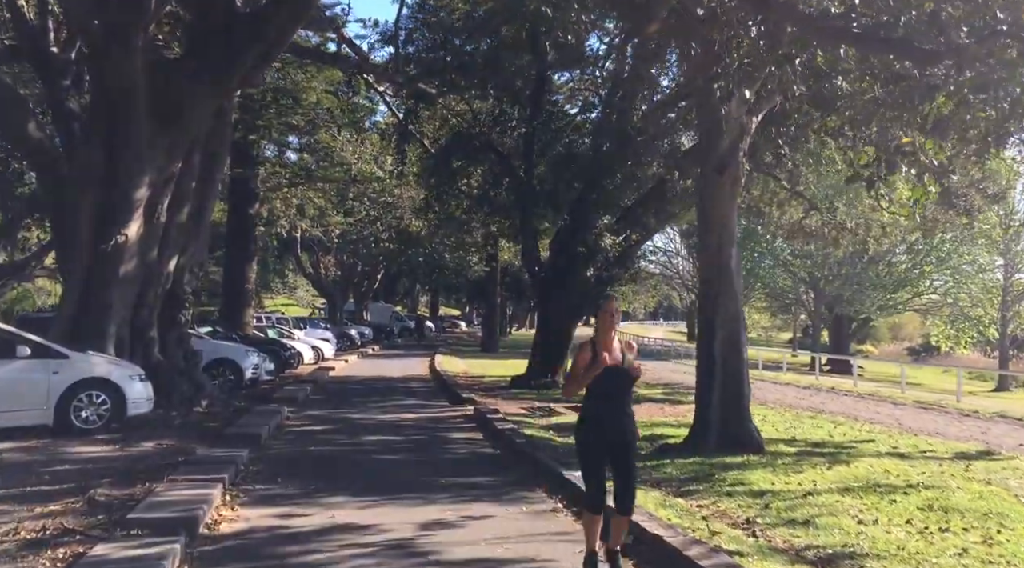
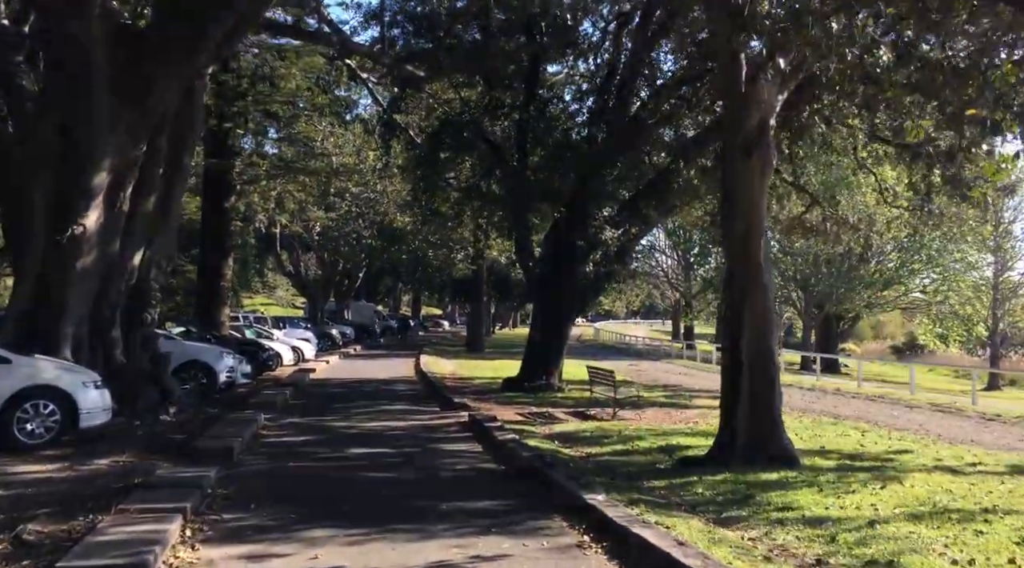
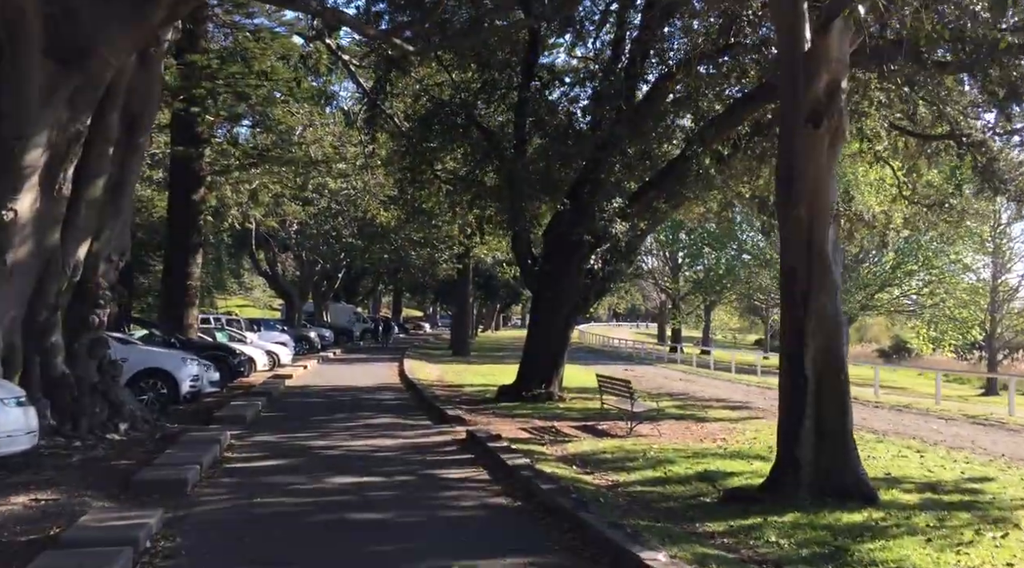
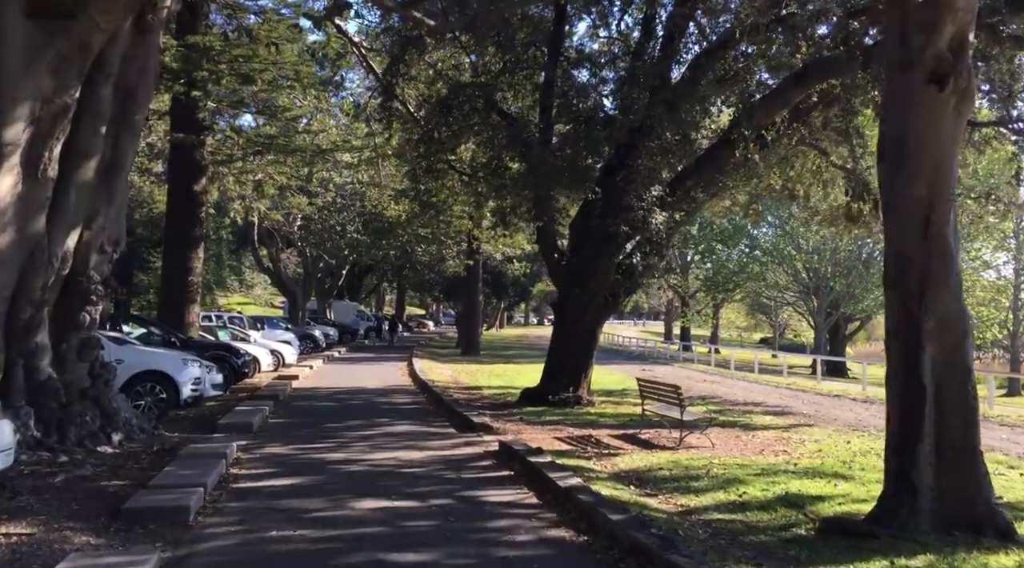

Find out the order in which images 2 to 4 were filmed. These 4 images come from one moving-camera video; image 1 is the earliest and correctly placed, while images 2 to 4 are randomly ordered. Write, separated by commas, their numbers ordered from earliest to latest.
2, 3, 4
